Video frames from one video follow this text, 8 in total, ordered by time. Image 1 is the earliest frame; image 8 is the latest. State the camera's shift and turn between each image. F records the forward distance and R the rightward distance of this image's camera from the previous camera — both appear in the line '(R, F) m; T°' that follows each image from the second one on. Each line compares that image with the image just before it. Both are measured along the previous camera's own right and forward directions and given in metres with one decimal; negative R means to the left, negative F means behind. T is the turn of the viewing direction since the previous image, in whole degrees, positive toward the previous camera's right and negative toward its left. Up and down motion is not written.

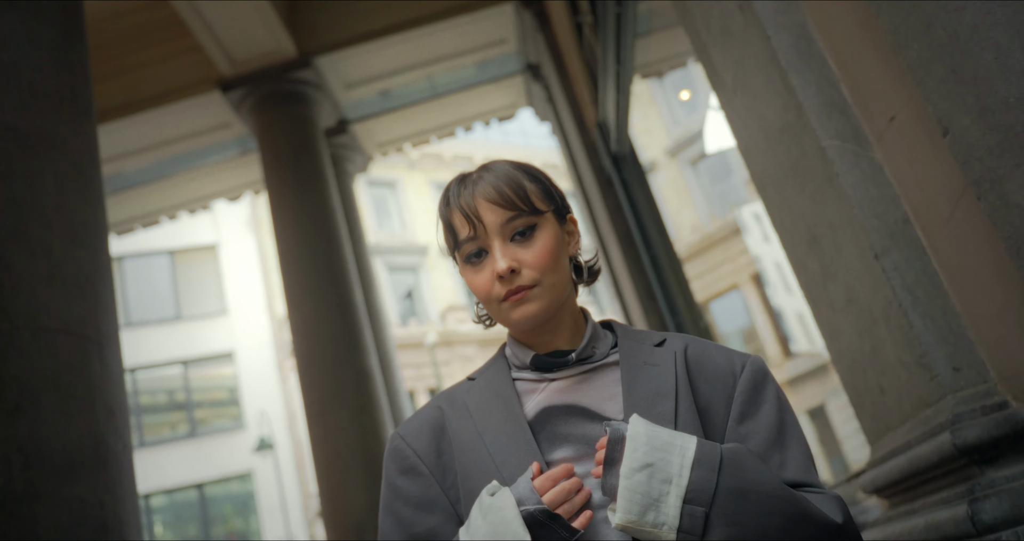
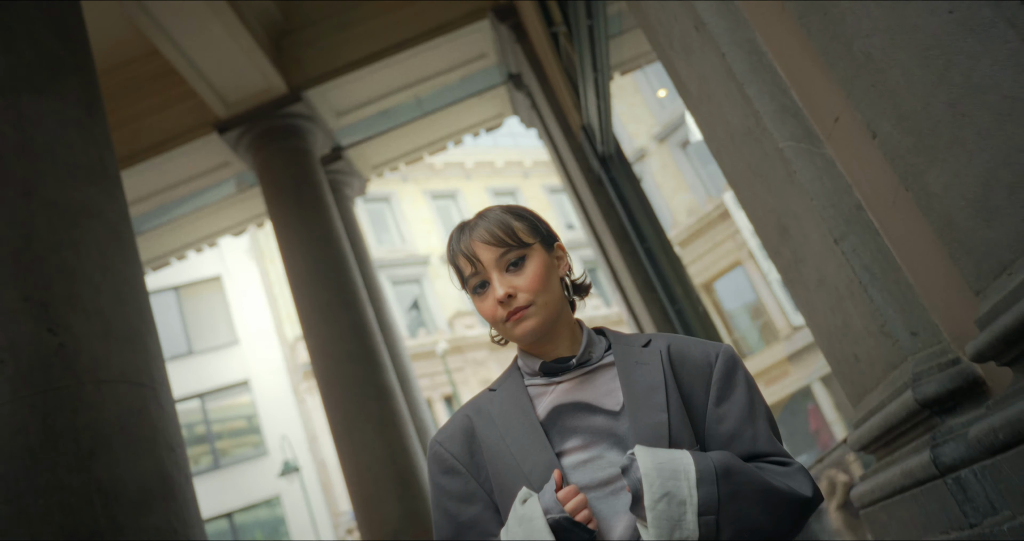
(0.0, -0.2) m; 0°
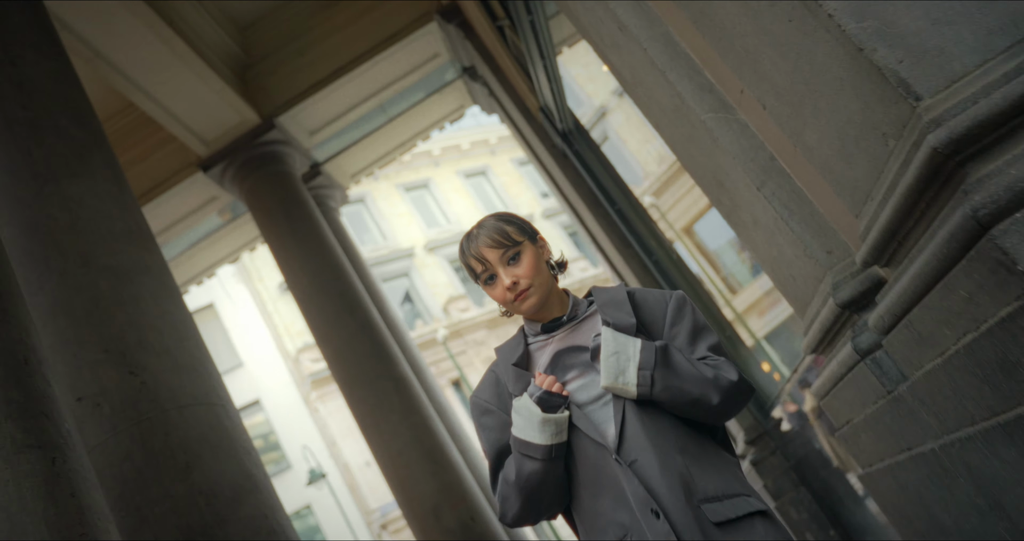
(0.0, -0.3) m; +1°
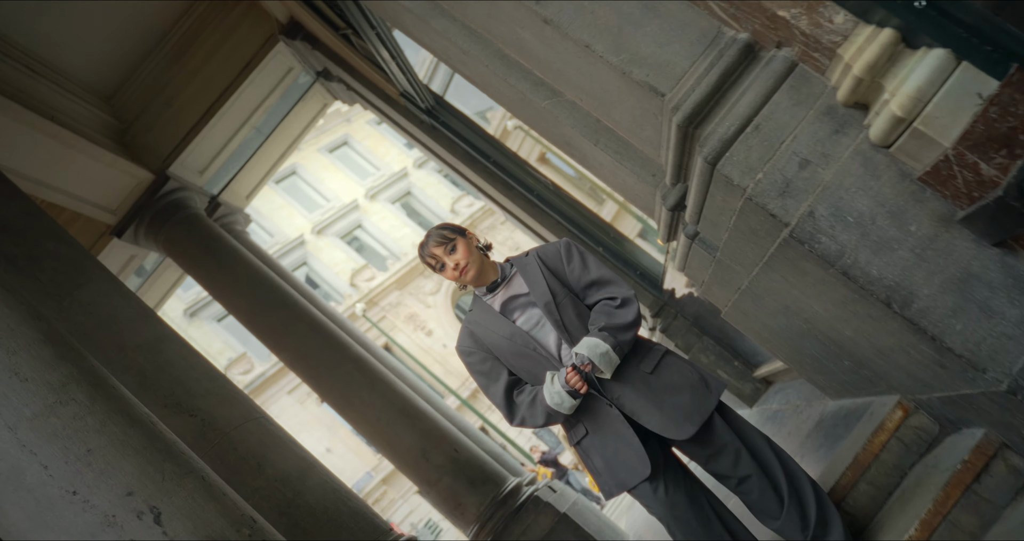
(-0.1, -0.7) m; +6°
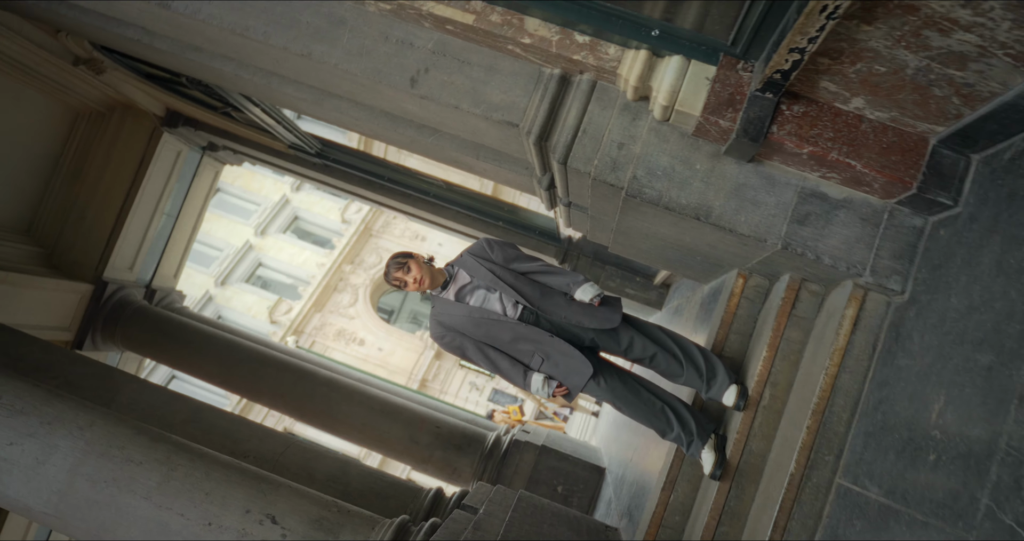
(-0.1, -0.8) m; +6°
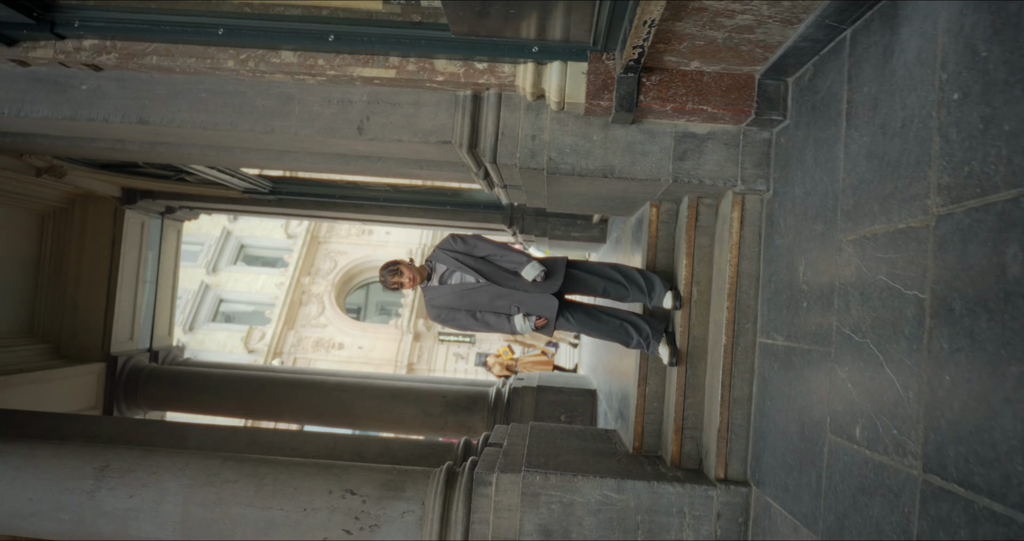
(0.0, -0.7) m; +3°
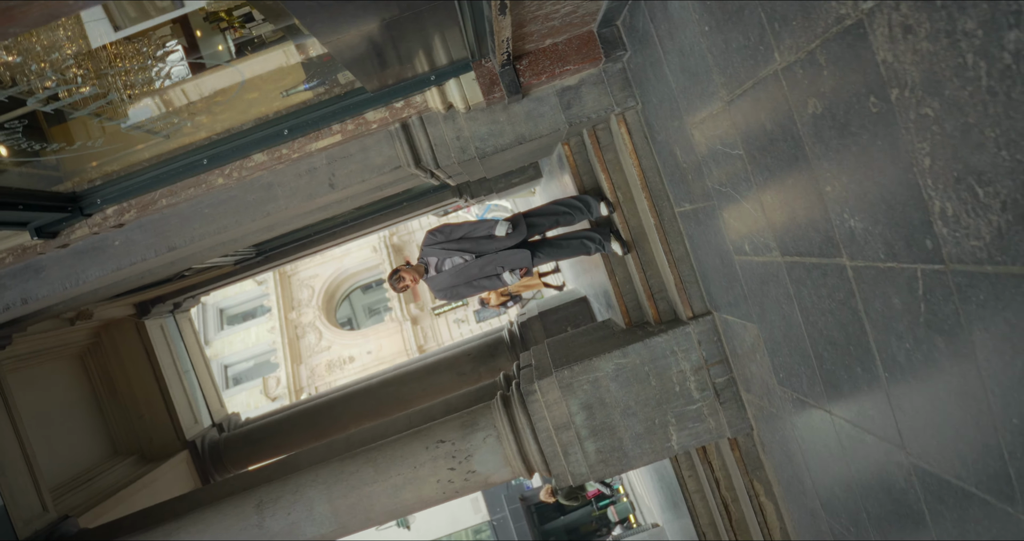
(0.0, -1.0) m; +1°
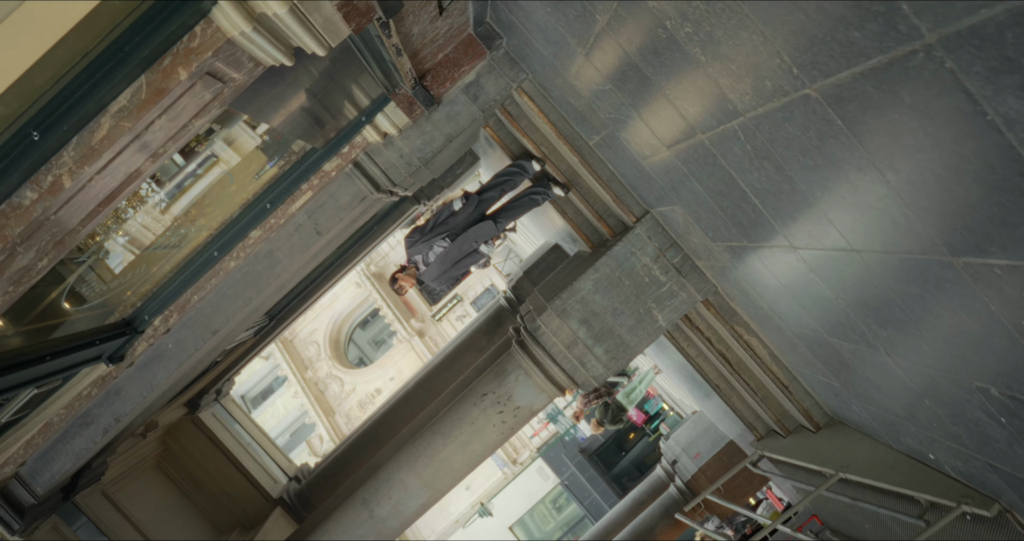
(0.0, -0.9) m; +1°
